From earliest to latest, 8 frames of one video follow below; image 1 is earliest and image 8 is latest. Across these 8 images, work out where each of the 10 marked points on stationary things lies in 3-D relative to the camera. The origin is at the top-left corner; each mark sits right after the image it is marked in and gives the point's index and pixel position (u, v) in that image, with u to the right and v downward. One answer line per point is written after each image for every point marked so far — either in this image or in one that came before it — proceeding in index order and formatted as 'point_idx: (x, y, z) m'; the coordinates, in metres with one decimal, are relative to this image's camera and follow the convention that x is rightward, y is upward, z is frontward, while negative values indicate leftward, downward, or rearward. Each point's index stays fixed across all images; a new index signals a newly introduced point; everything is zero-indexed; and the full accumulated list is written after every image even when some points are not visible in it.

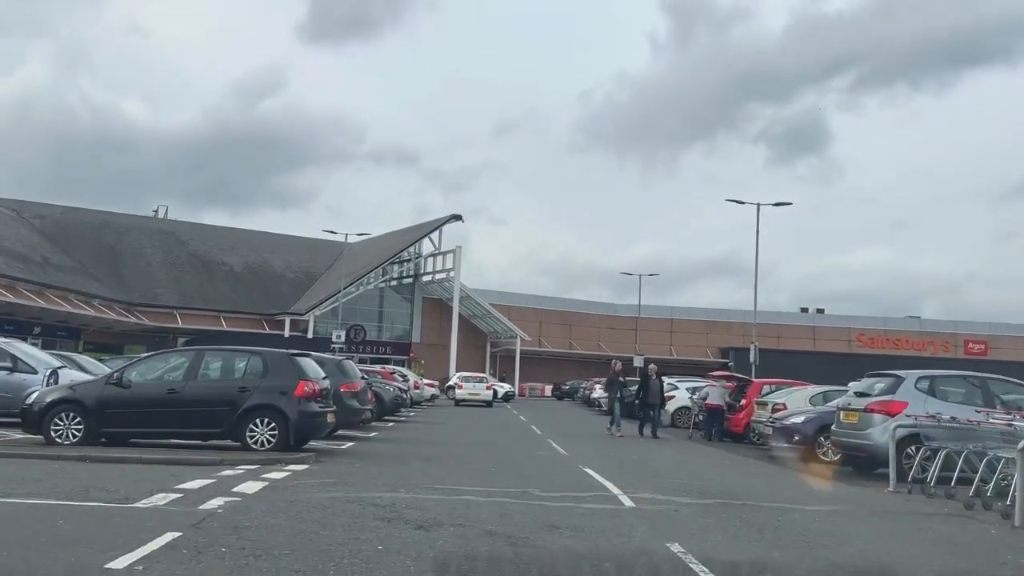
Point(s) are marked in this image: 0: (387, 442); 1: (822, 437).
0: (-2.7, -3.4, +17.6) m
1: (+6.6, -3.2, +16.9) m
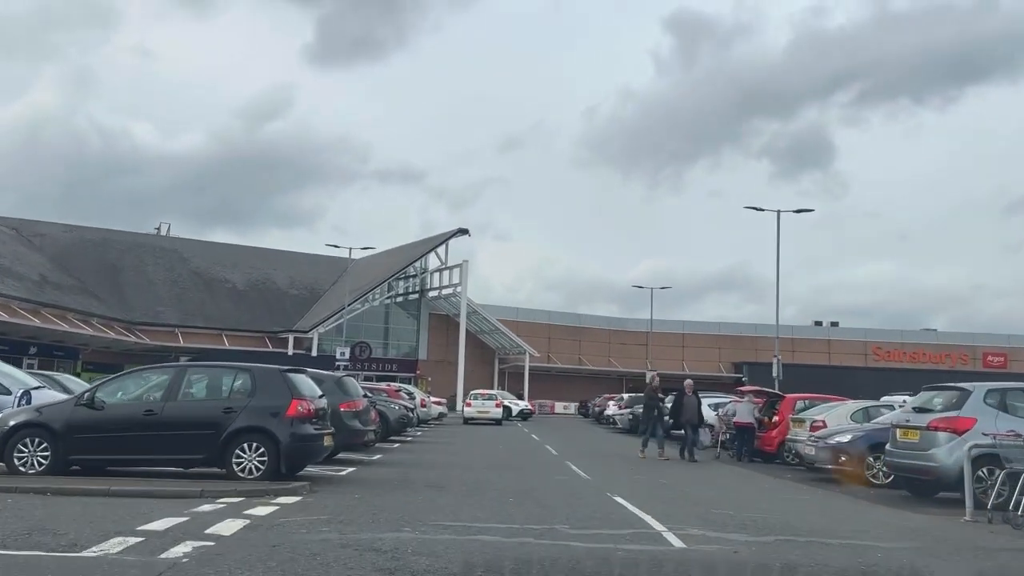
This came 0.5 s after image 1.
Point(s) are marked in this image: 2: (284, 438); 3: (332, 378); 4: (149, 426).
0: (-2.4, -3.6, +16.1) m
1: (+6.9, -3.3, +15.3) m
2: (-3.3, -2.2, +11.6) m
3: (-3.6, -1.8, +16.0) m
4: (-5.3, -2.0, +11.6) m
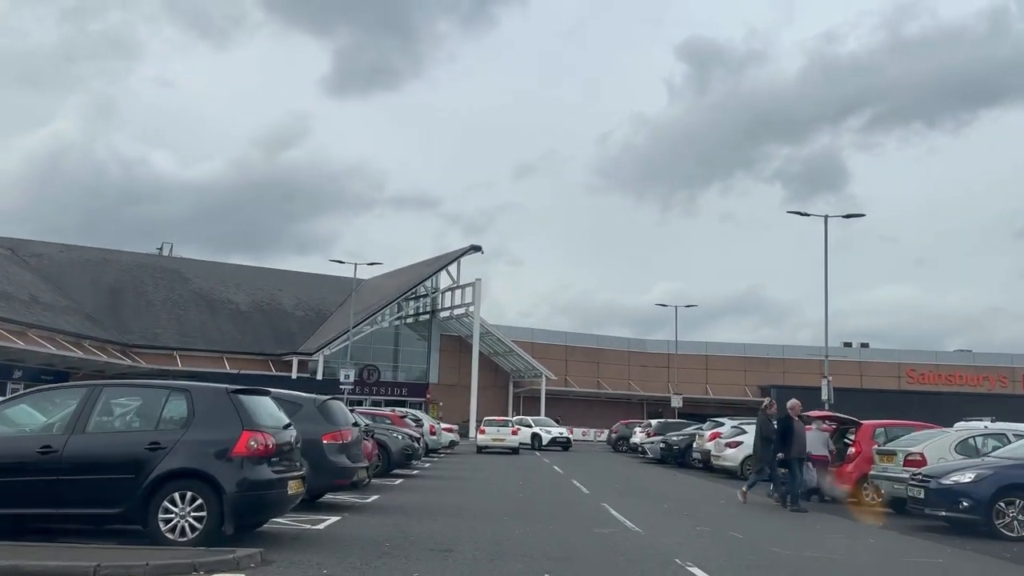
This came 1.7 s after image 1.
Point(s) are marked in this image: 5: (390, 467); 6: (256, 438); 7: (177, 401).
0: (-2.0, -3.6, +12.8) m
1: (+7.3, -3.2, +11.9) m
2: (-3.0, -2.1, +8.4) m
3: (-3.2, -1.8, +12.8) m
4: (-5.0, -1.9, +8.5) m
5: (-3.0, -4.5, +19.9) m
6: (-2.8, -1.6, +8.7) m
7: (-3.7, -1.3, +8.9) m
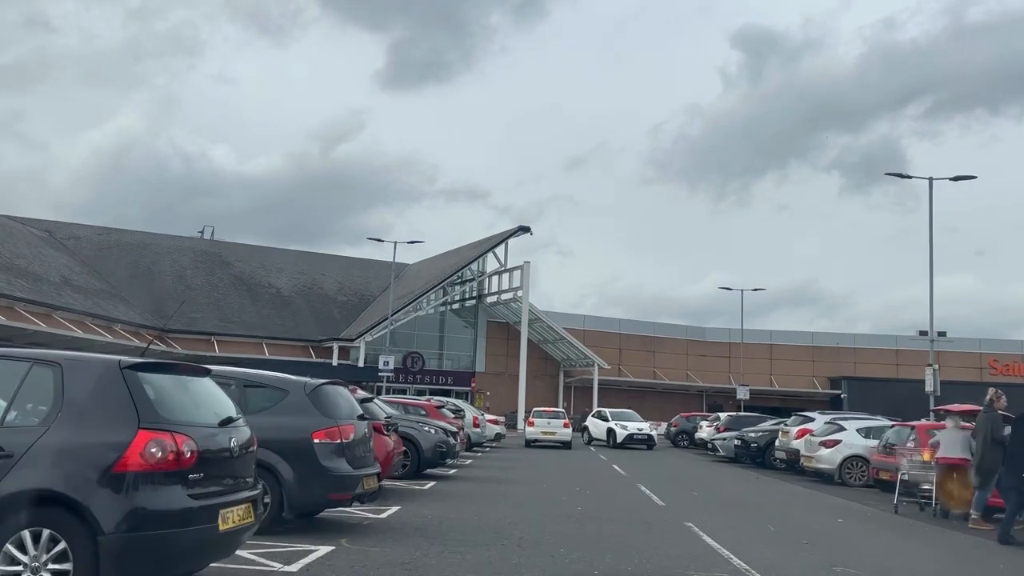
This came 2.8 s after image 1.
0: (-1.3, -3.0, +9.5) m
1: (+7.9, -2.6, +8.0) m
2: (-2.5, -1.5, +5.1) m
3: (-2.5, -1.2, +9.5) m
4: (-4.5, -1.3, +5.3) m
5: (-1.9, -3.7, +16.6) m
6: (-2.3, -1.0, +5.4) m
7: (-3.3, -0.7, +5.6) m
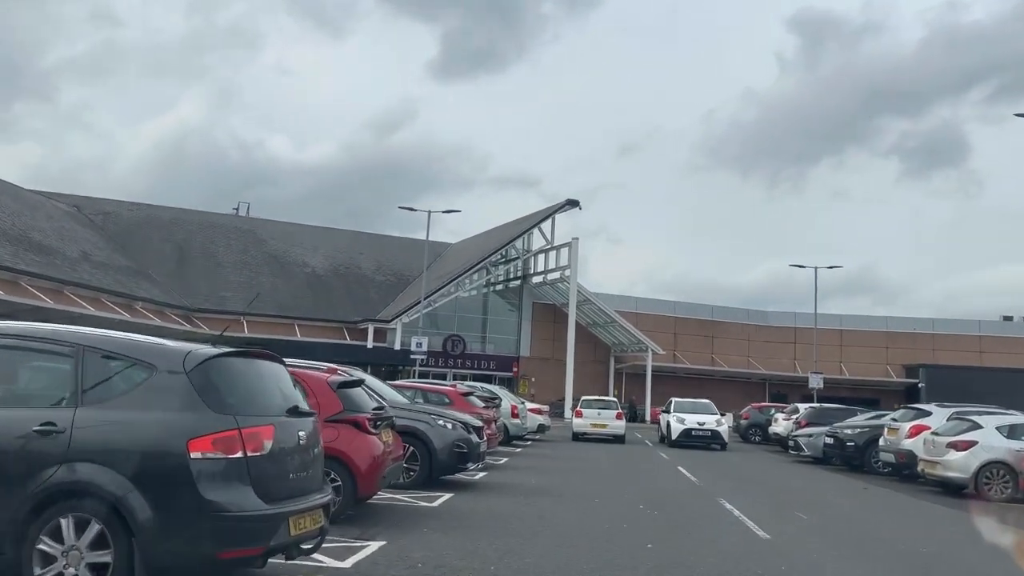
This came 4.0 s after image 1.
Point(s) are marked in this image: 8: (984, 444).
0: (-1.1, -2.3, +5.5) m
1: (+8.0, -1.9, +3.5) m
2: (-2.6, -0.9, +1.2) m
3: (-2.3, -0.5, +5.6) m
4: (-4.6, -0.7, +1.5) m
5: (-1.3, -2.9, +12.6) m
6: (-2.4, -0.4, +1.5) m
7: (-3.3, 0.0, +1.7) m
8: (+9.6, -3.2, +16.3) m
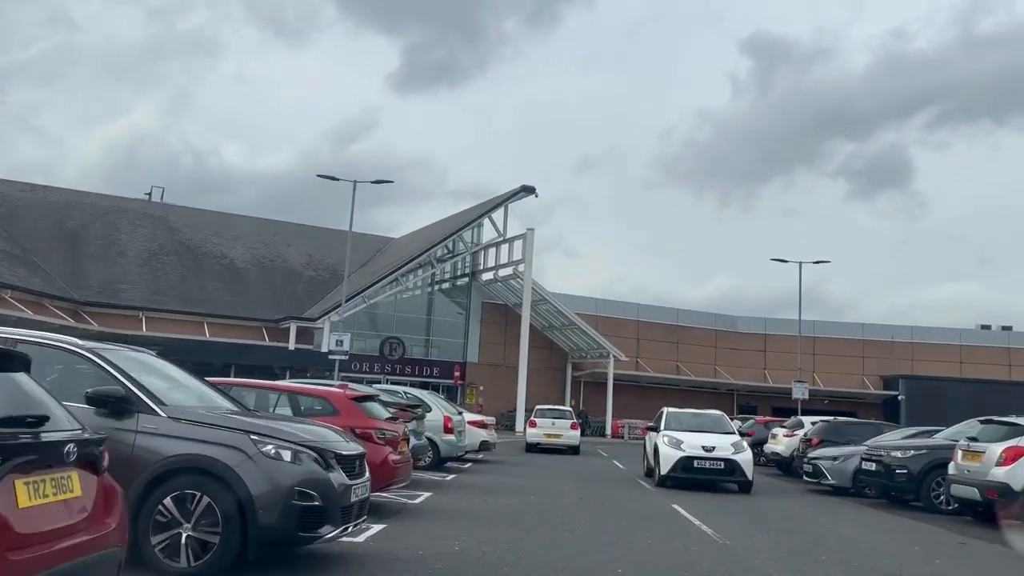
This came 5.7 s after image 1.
0: (-1.5, -1.4, -0.7) m
1: (+7.7, -1.1, -2.2) m
2: (-2.8, +0.1, -5.0) m
3: (-2.7, +0.4, -0.6) m
4: (-4.8, +0.3, -4.8) m
5: (-2.1, -2.1, +6.4) m
6: (-2.6, +0.6, -4.8) m
7: (-3.5, +1.0, -4.5) m
8: (+8.5, -2.6, +10.8) m
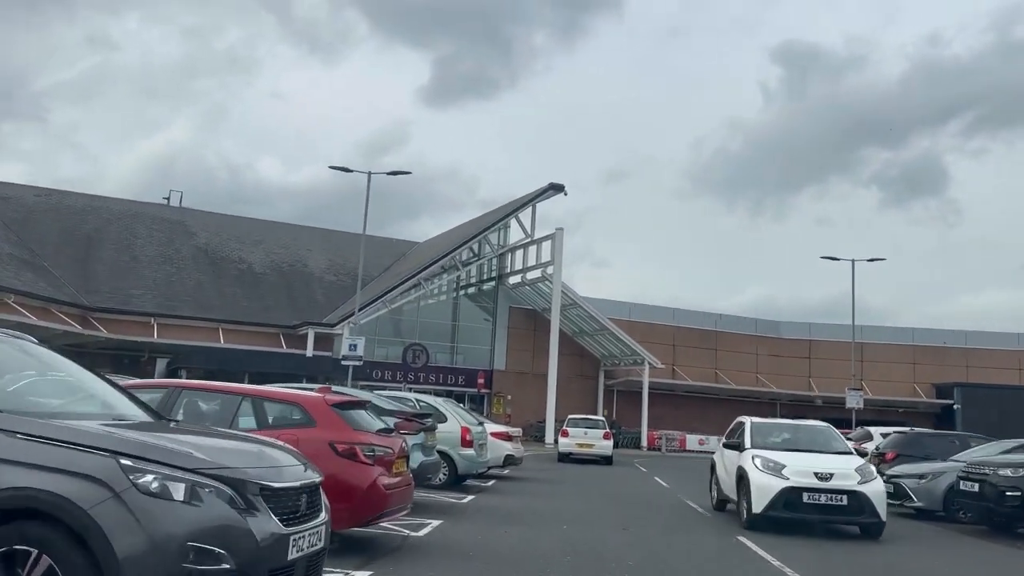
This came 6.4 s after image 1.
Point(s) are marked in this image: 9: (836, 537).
0: (-1.7, -1.0, -3.1) m
1: (+7.5, -0.6, -4.9) m
2: (-3.1, +0.6, -7.3) m
3: (-2.9, +0.8, -3.0) m
4: (-5.1, +0.8, -7.1) m
5: (-2.0, -1.8, +4.0) m
6: (-2.9, +1.1, -7.1) m
7: (-3.8, +1.4, -6.8) m
8: (+8.8, -2.2, +7.9) m
9: (+4.9, -3.7, +12.3) m
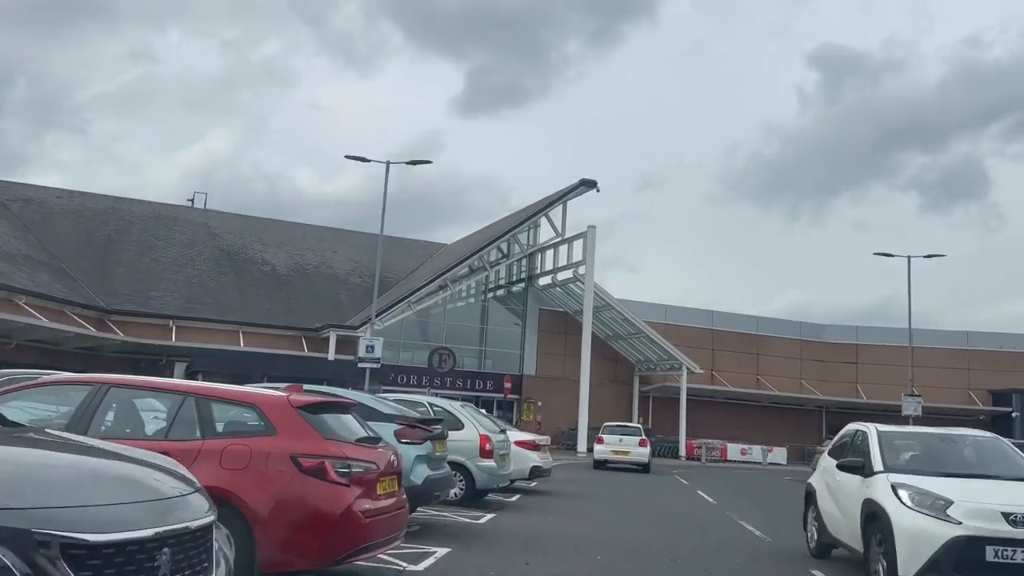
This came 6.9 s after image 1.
0: (-2.0, -0.6, -5.0) m
1: (+7.1, -0.2, -7.2) m
2: (-3.6, +1.0, -9.2) m
3: (-3.2, +1.2, -4.8) m
4: (-5.6, +1.2, -8.8) m
5: (-2.1, -1.5, +2.1) m
6: (-3.4, +1.5, -8.9) m
7: (-4.3, +1.8, -8.6) m
8: (+8.9, -1.9, +5.6) m
9: (+5.2, -3.4, +10.1) m
